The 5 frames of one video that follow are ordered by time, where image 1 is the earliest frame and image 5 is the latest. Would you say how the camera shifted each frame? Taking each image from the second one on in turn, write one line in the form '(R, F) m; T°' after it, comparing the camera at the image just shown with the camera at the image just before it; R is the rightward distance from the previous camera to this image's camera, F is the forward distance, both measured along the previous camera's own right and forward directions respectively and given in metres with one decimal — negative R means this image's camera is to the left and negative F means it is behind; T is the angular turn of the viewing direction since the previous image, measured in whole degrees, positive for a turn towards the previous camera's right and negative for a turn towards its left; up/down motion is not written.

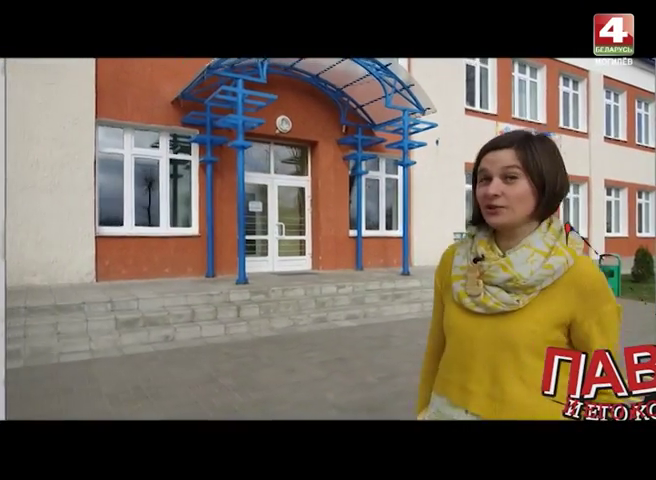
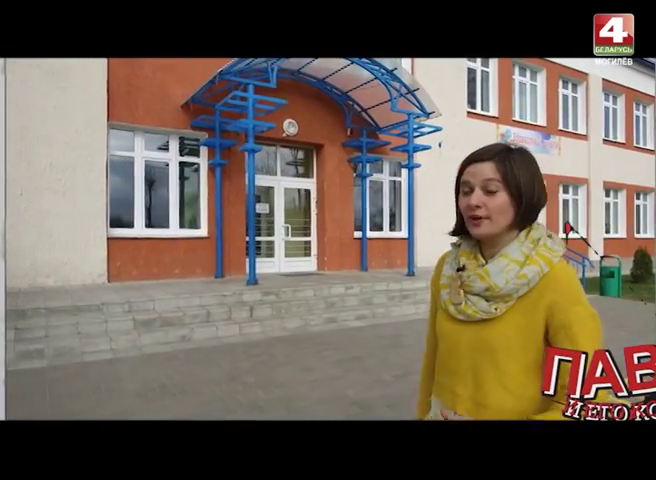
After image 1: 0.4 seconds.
(-0.2, -0.2) m; 0°
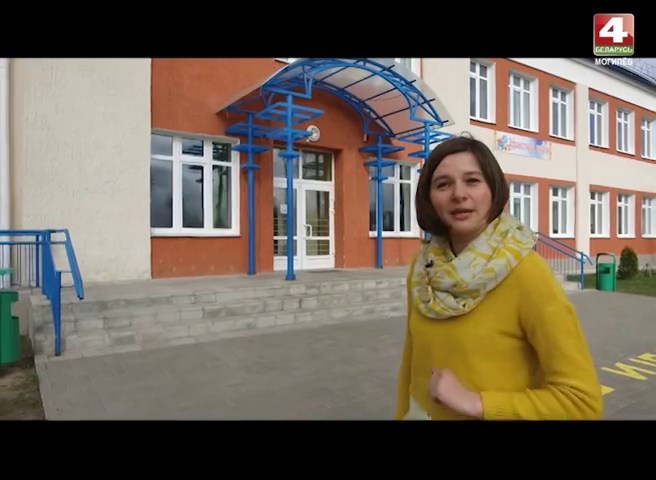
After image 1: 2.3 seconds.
(-1.0, -0.7) m; +2°
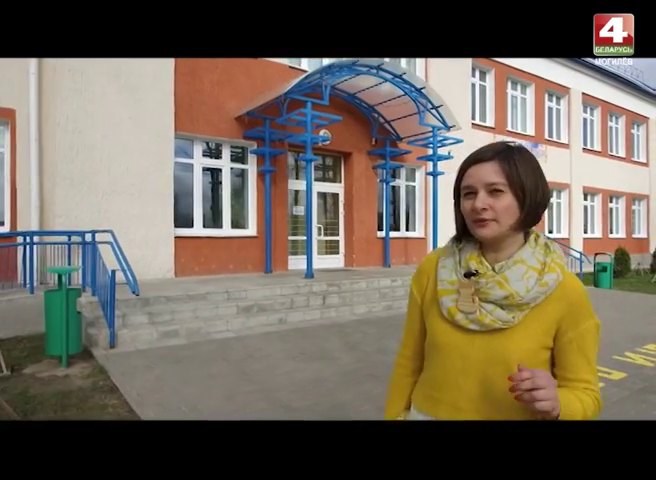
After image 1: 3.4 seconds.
(-0.5, -0.4) m; +1°
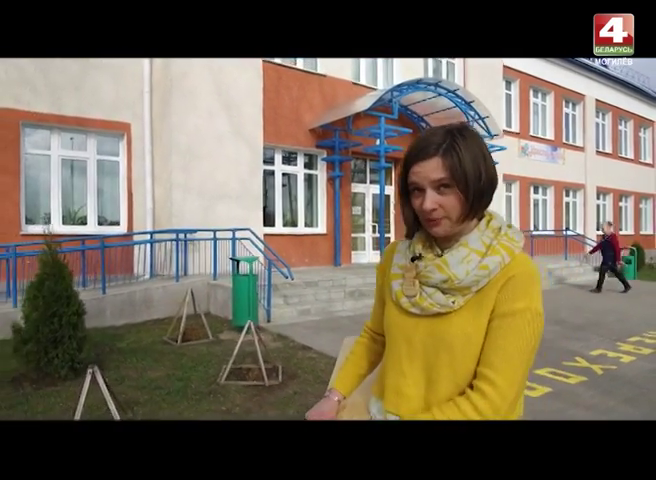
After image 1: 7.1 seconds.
(-1.7, -1.4) m; +1°
